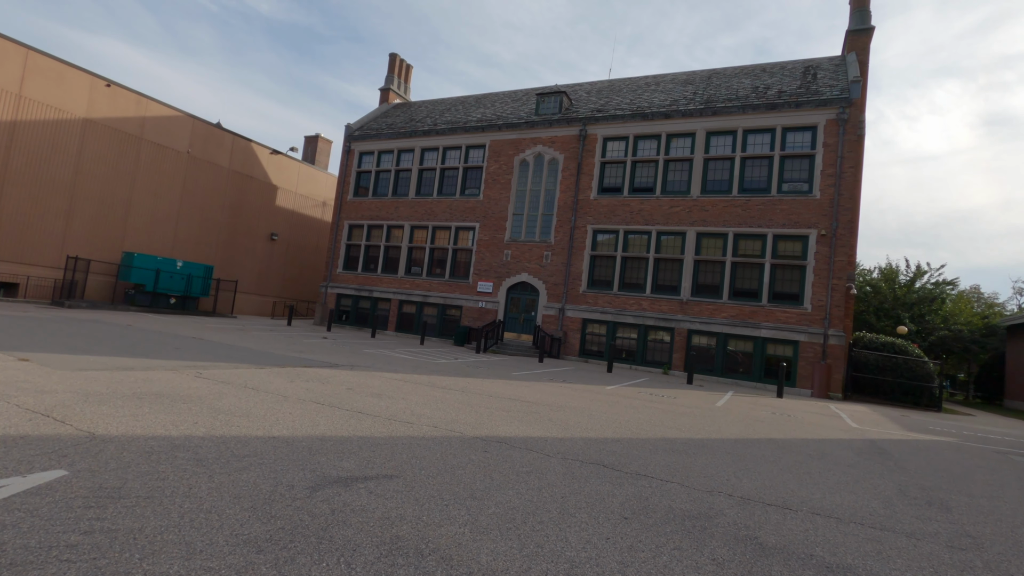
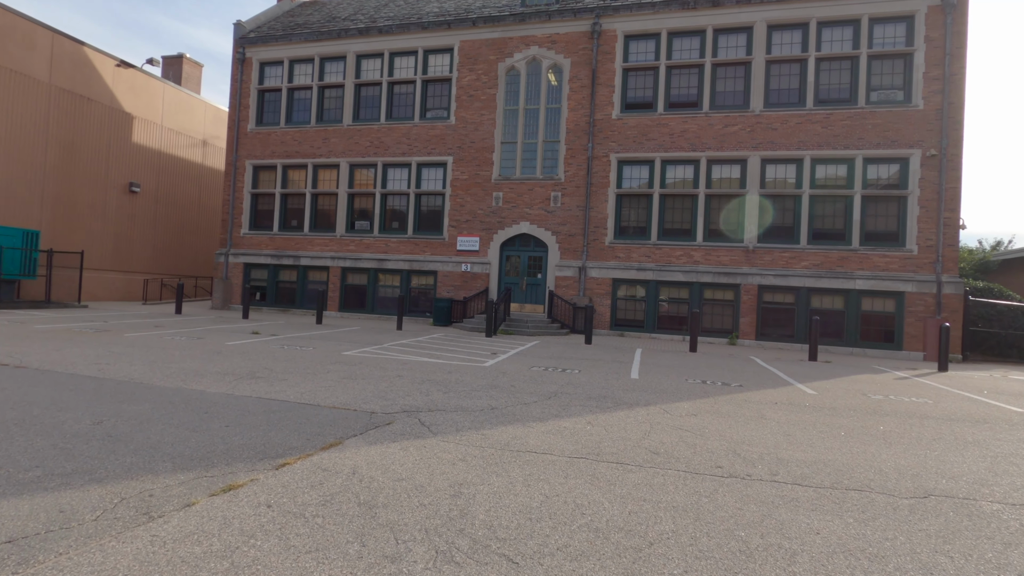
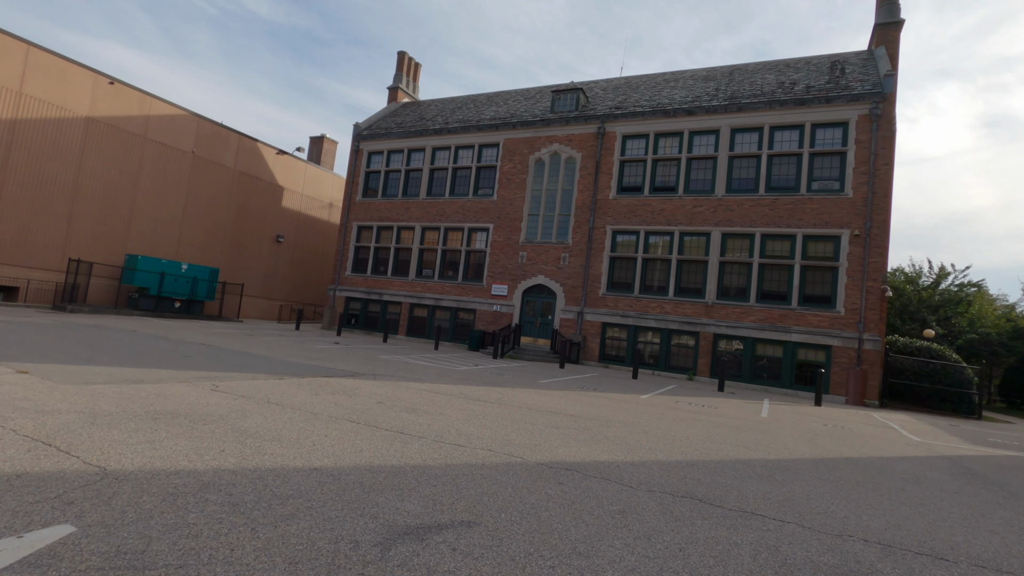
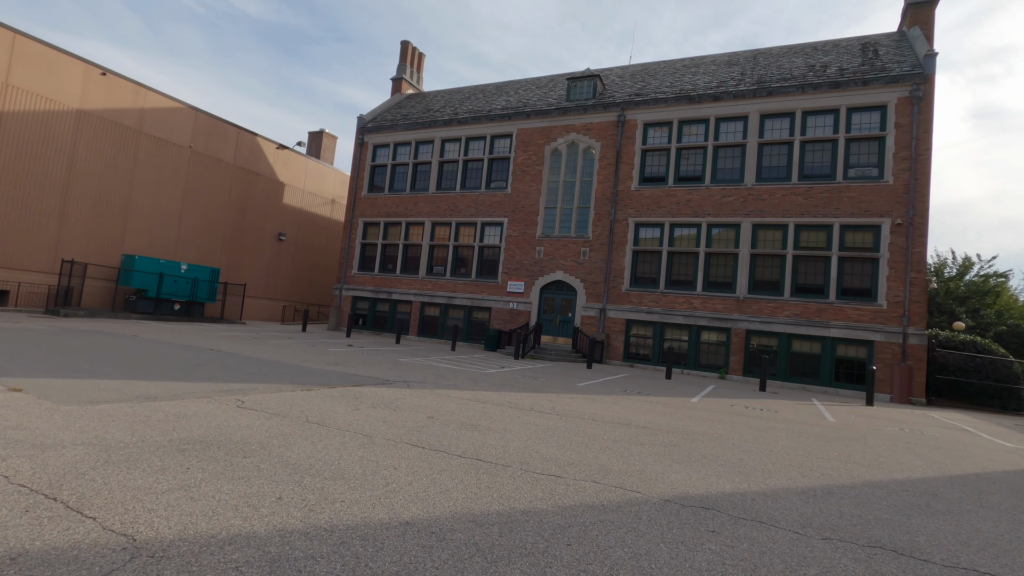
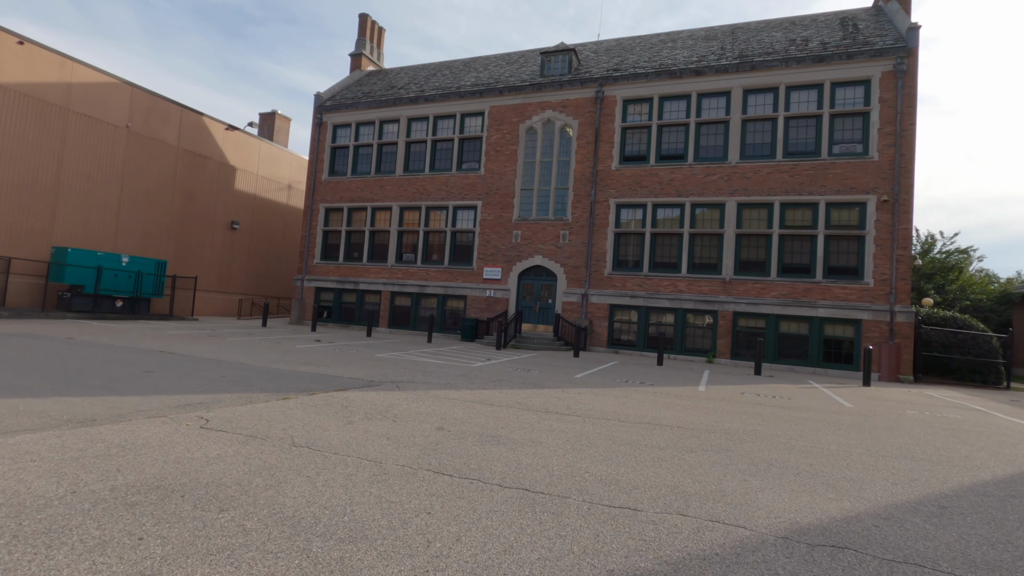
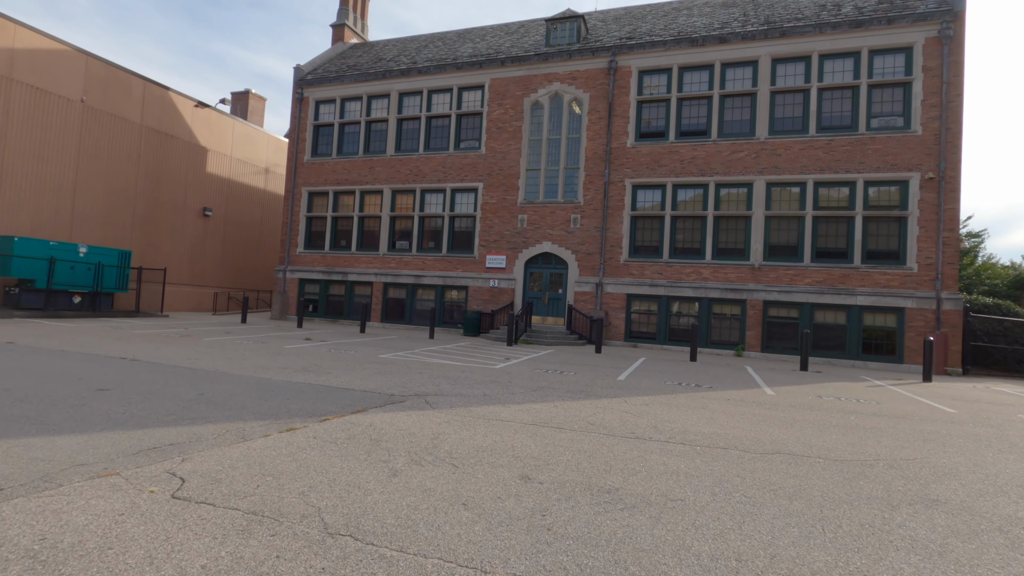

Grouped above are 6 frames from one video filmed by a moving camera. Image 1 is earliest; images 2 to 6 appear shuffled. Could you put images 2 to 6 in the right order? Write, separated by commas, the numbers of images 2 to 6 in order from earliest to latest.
3, 4, 5, 6, 2
